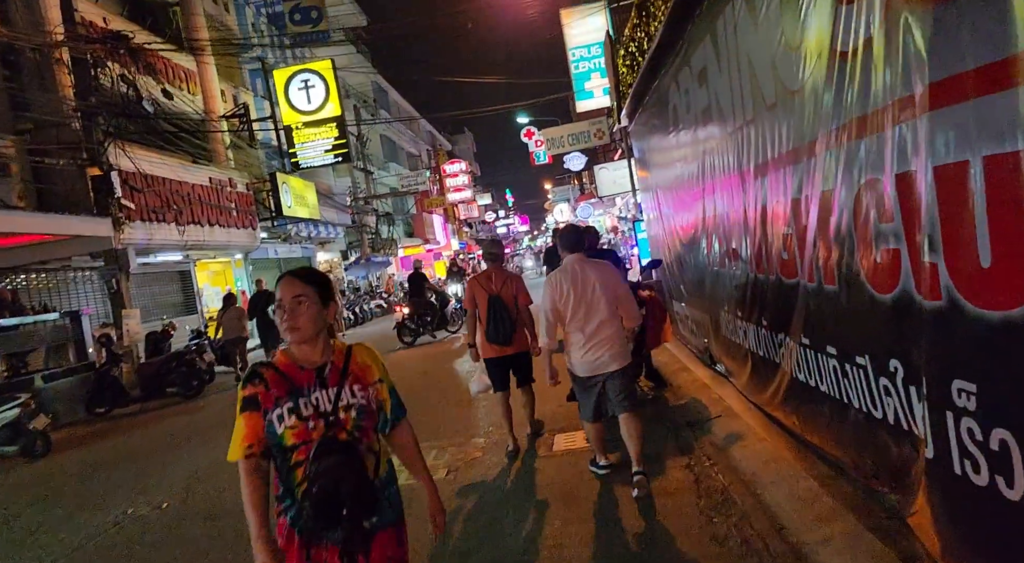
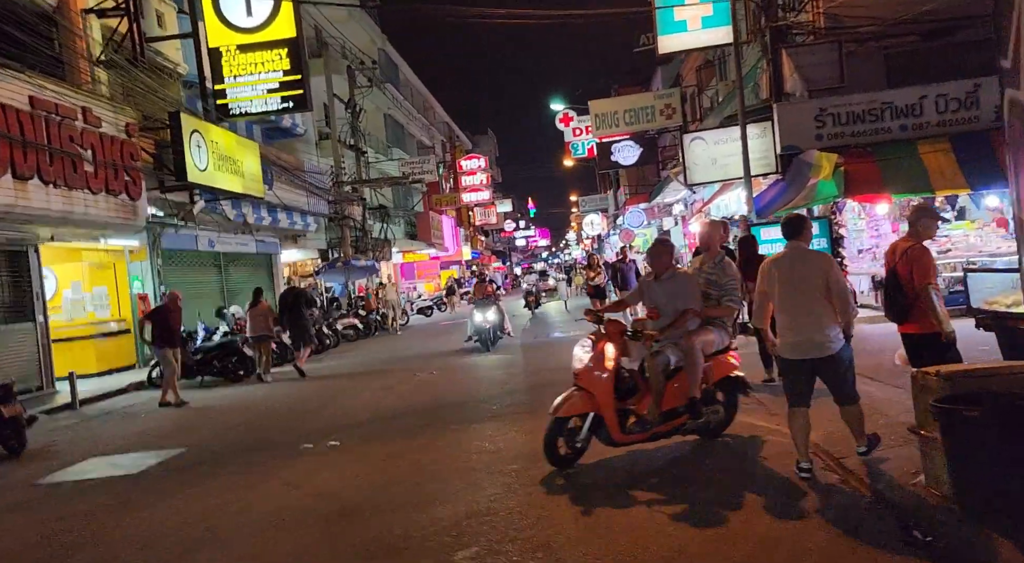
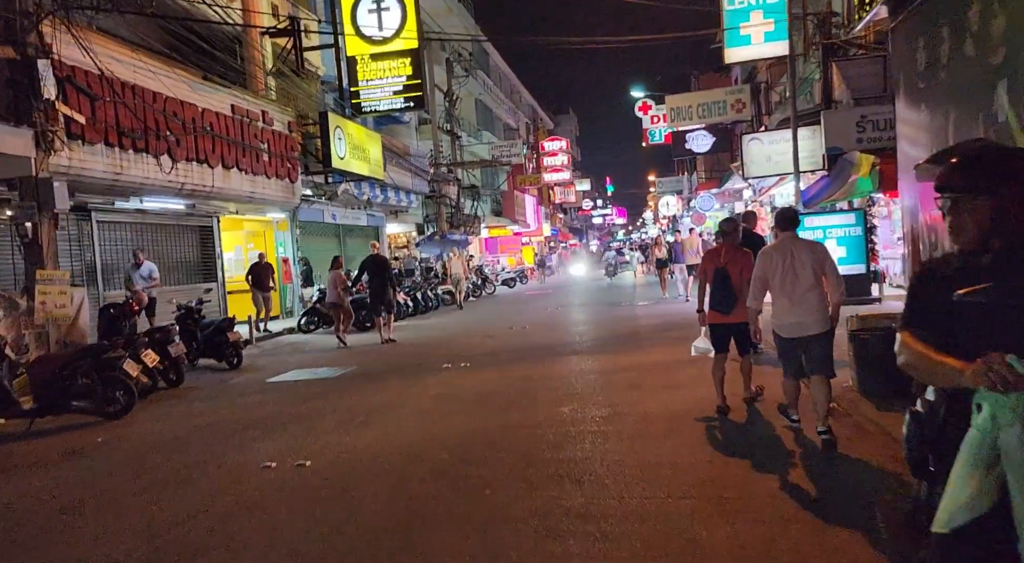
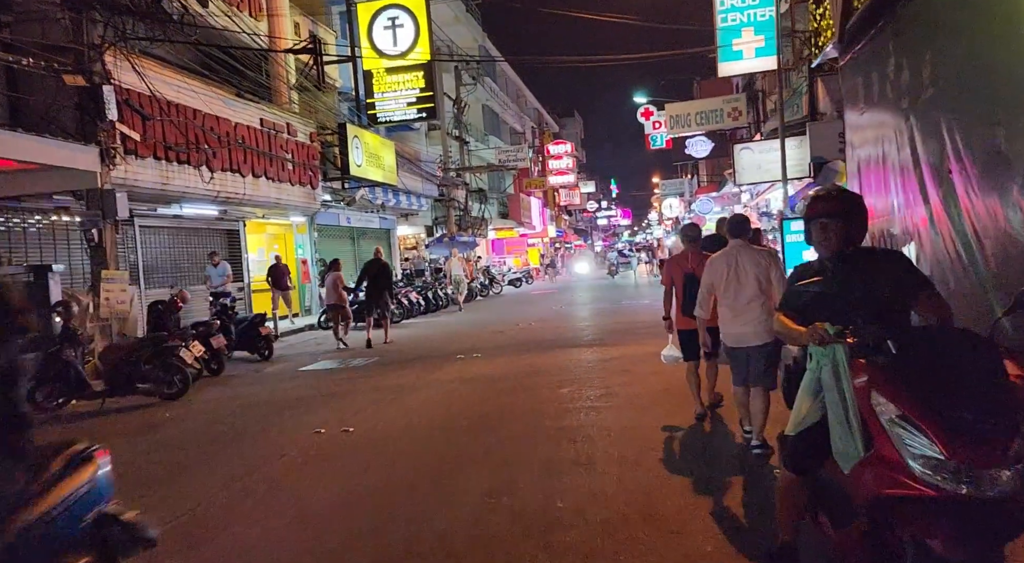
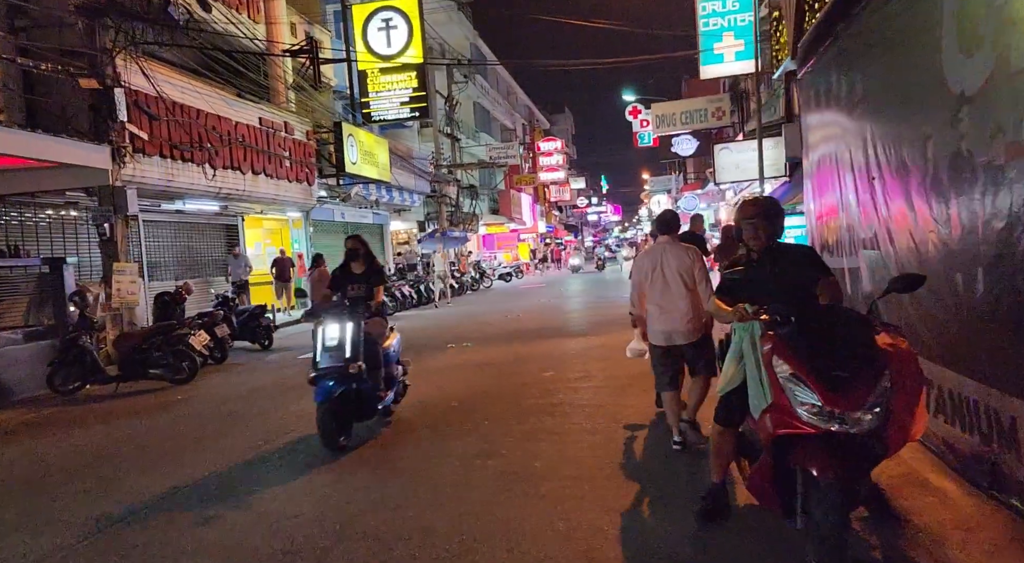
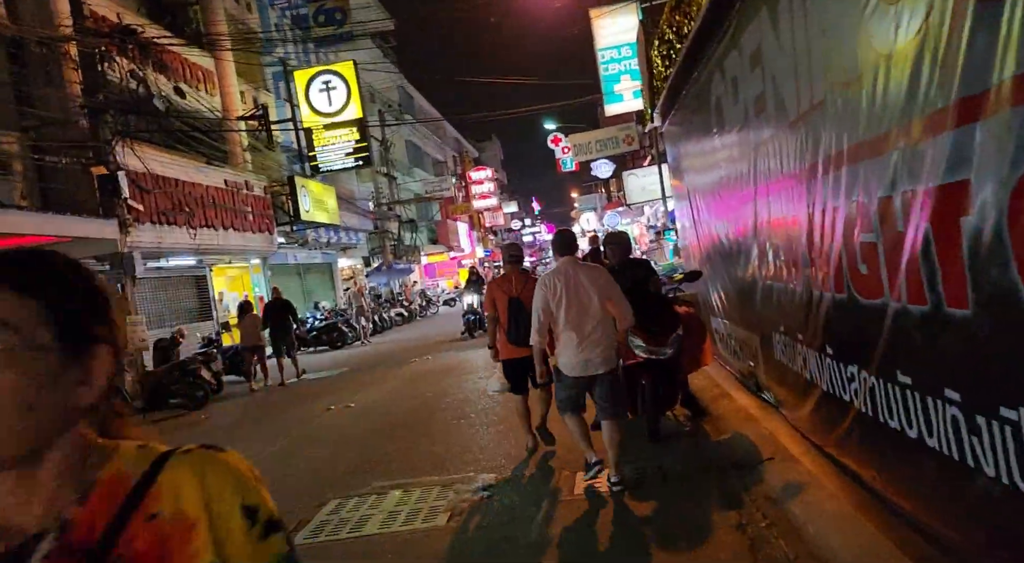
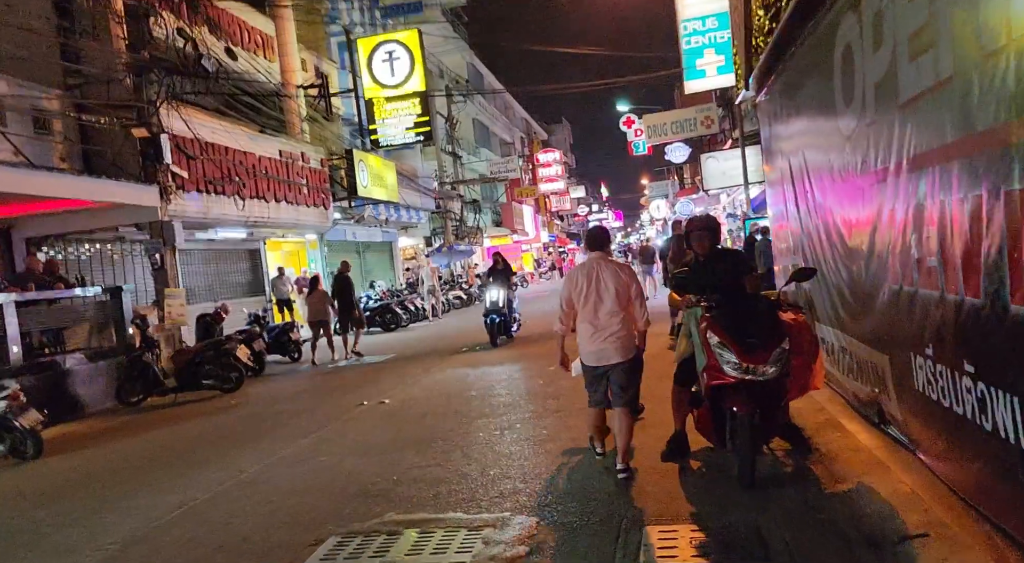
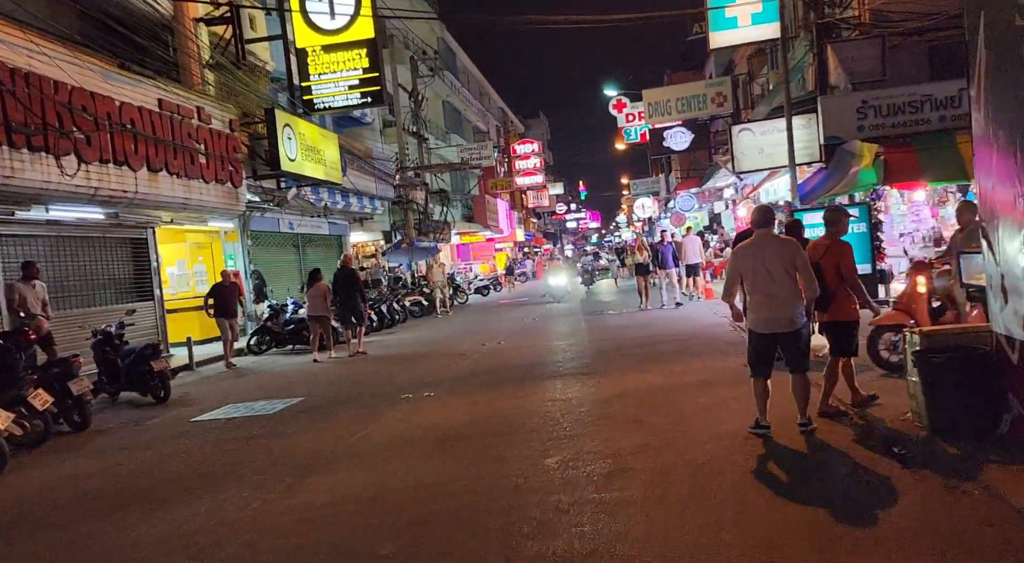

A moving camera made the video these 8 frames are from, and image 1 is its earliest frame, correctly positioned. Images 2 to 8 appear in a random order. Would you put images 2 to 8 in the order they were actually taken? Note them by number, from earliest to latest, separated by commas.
6, 7, 5, 4, 3, 8, 2
